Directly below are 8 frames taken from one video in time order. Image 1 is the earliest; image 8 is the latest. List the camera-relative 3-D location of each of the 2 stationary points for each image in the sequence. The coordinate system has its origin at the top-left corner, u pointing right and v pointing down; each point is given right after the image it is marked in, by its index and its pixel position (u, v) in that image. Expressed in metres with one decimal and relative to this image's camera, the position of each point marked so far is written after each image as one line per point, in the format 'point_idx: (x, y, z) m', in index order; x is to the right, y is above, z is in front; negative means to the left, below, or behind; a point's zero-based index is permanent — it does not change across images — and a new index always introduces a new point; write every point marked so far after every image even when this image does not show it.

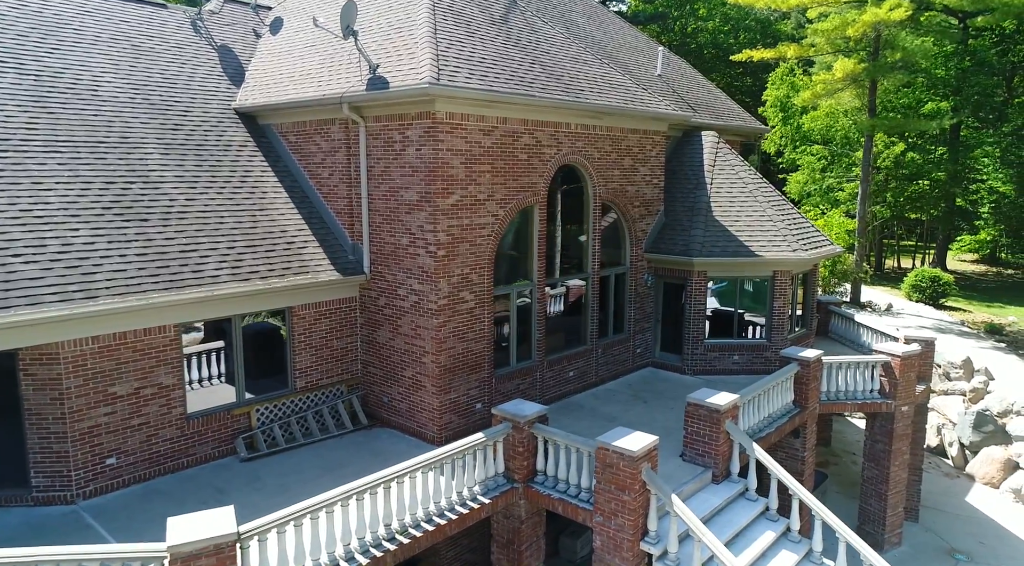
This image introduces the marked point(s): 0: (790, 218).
0: (+7.2, +1.7, +19.5) m
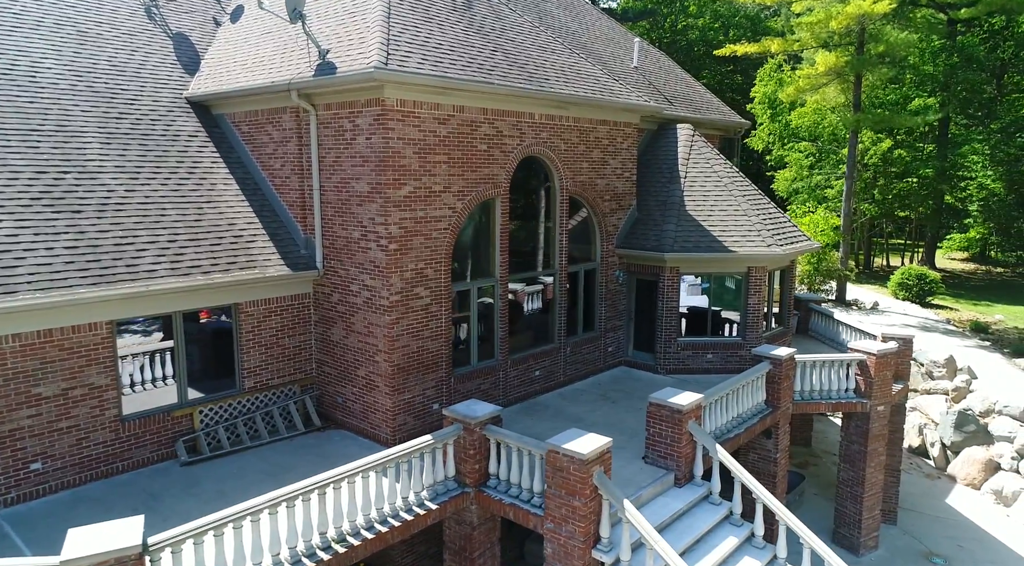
0: (+6.4, +1.8, +19.0) m
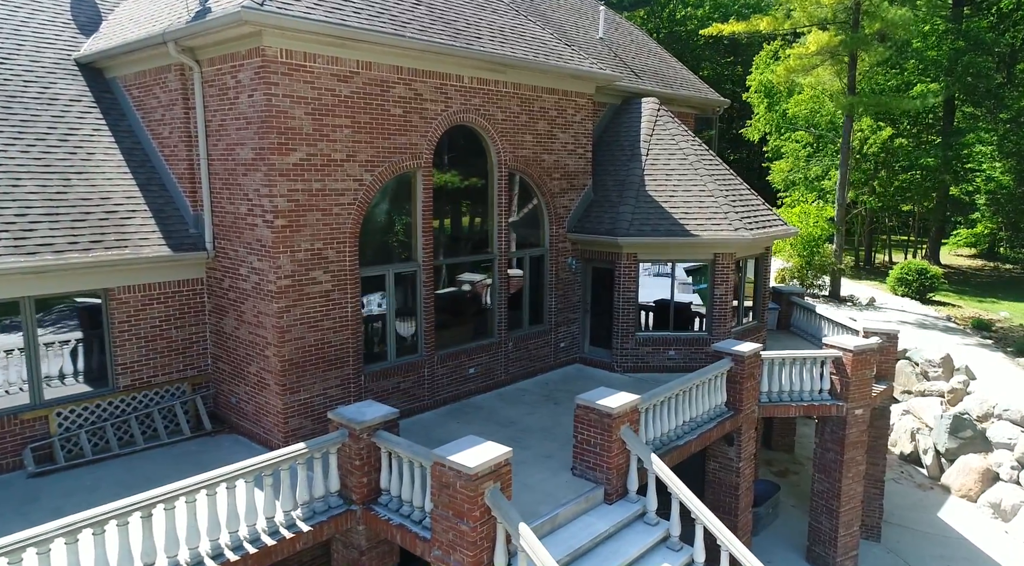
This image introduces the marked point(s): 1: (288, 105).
0: (+5.1, +2.1, +17.2) m
1: (-3.2, +2.6, +10.8) m
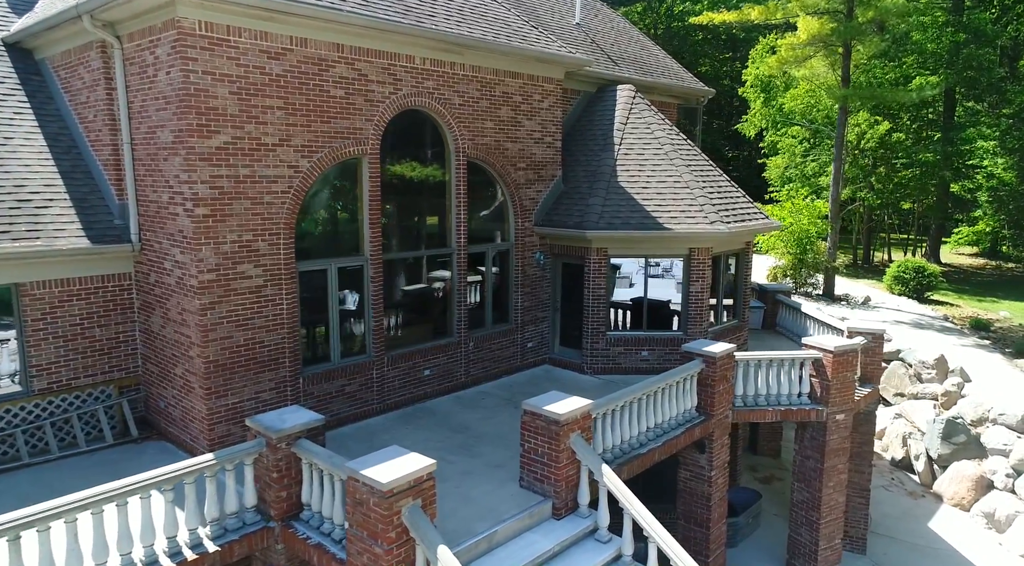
0: (+4.4, +2.2, +16.2) m
1: (-4.0, +2.6, +9.9) m
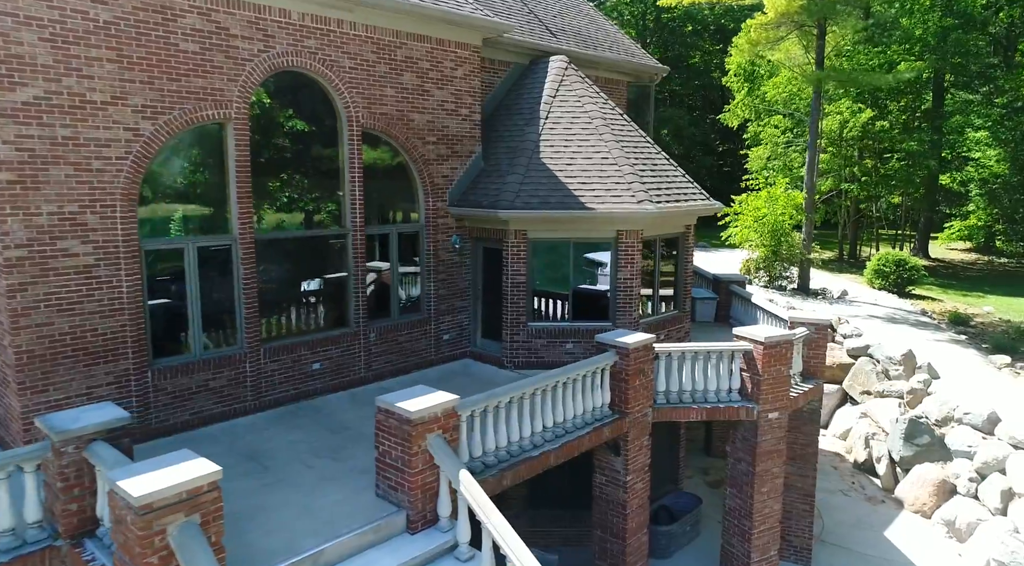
0: (+2.7, +2.4, +14.9) m
1: (-5.7, +2.9, +8.5) m
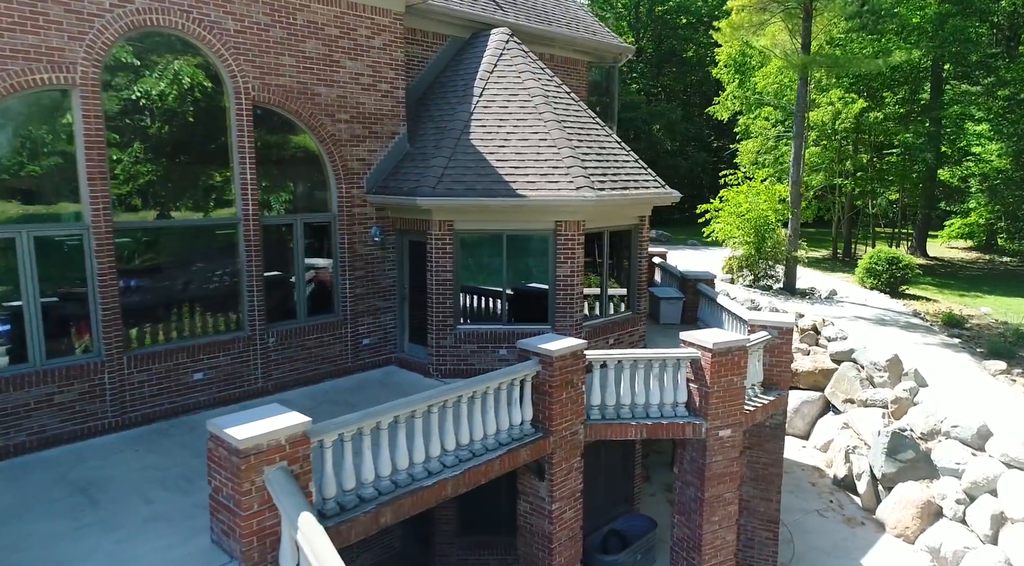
0: (+1.5, +2.5, +13.2) m
1: (-7.0, +3.0, +6.9) m
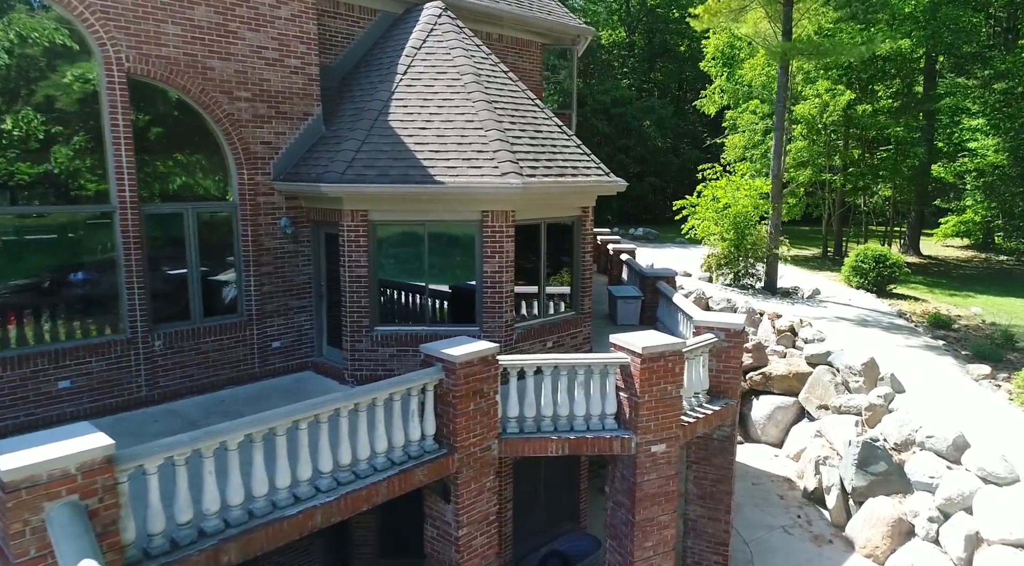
0: (+0.3, +2.5, +12.0) m
1: (-8.1, +3.0, +5.7) m
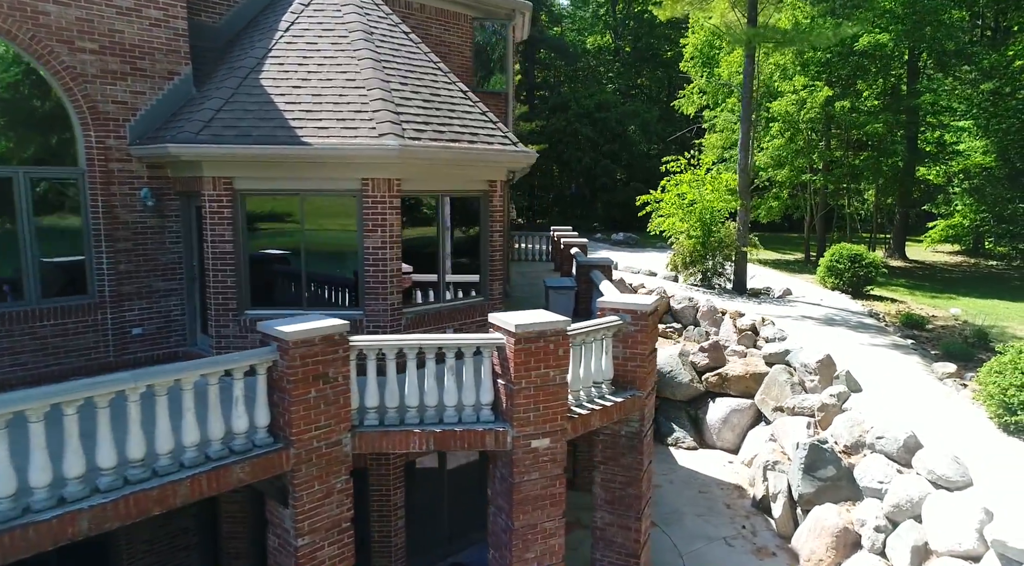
0: (-1.3, +2.8, +10.8) m
1: (-9.7, +3.4, +4.5) m
